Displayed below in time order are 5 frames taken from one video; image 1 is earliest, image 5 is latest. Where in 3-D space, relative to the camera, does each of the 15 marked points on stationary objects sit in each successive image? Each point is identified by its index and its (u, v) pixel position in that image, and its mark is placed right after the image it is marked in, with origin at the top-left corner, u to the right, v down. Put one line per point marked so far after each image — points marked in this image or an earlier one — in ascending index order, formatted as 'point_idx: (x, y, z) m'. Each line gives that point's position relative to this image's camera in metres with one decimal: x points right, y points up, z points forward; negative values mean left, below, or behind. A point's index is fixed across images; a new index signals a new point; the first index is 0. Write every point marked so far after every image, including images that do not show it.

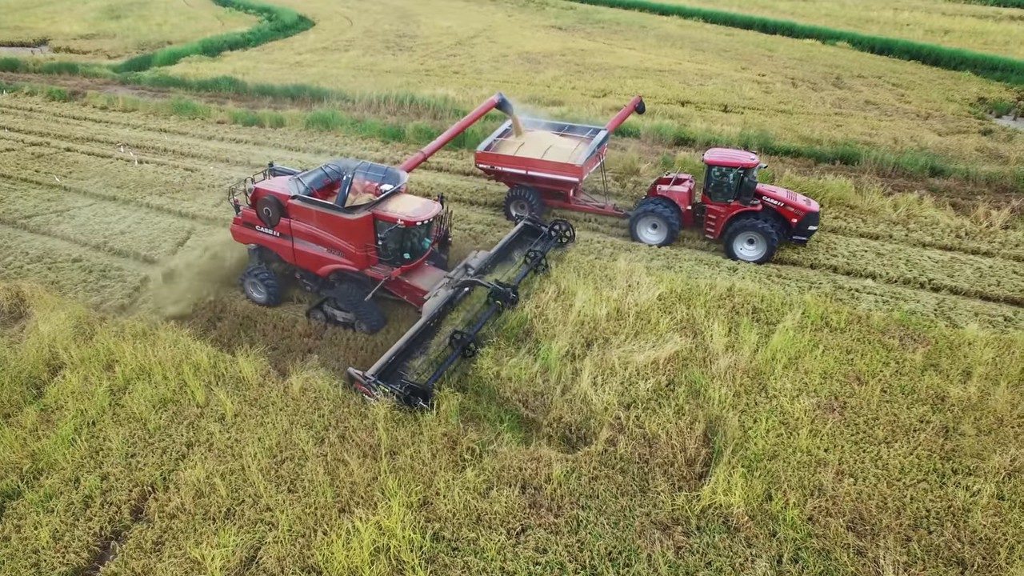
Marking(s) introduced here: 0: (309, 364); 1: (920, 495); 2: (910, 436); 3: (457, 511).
0: (-2.2, -0.9, +7.7) m
1: (+3.2, -1.6, +5.5) m
2: (+3.5, -1.3, +6.1) m
3: (-0.5, -1.7, +5.5) m
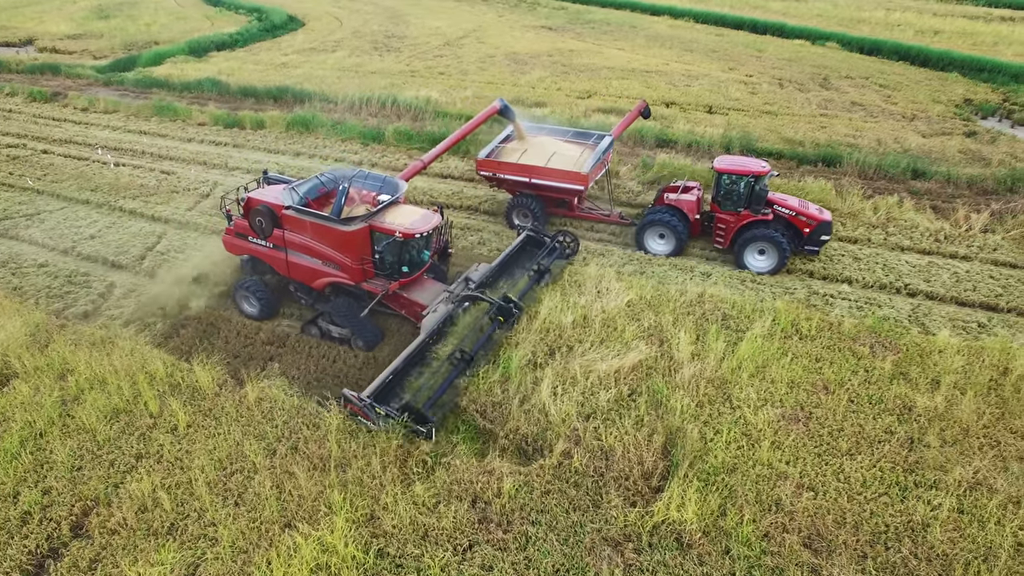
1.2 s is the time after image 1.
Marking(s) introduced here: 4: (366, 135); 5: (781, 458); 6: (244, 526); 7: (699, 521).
0: (-2.6, -0.9, +7.5) m
1: (+2.8, -1.7, +5.4) m
2: (+3.1, -1.4, +6.0) m
3: (-0.8, -1.8, +5.3) m
4: (-3.2, +3.3, +15.3) m
5: (+2.2, -1.4, +5.9) m
6: (-2.0, -1.8, +5.3) m
7: (+1.4, -1.7, +5.2) m
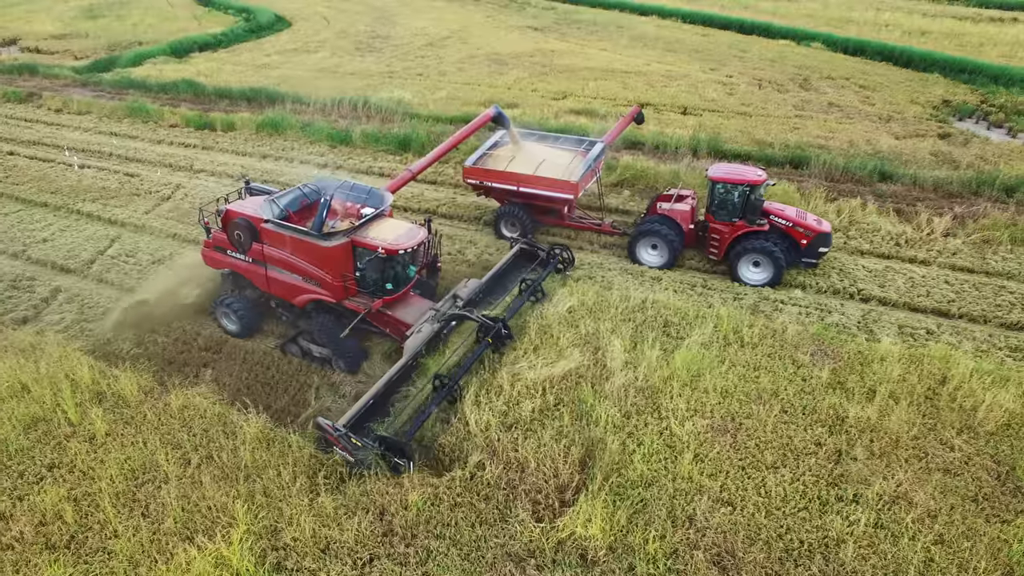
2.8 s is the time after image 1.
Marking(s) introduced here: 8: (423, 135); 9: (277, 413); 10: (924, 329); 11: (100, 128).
0: (-3.3, -1.0, +7.4) m
1: (+2.1, -1.8, +5.3) m
2: (+2.4, -1.4, +5.9) m
3: (-1.5, -1.9, +5.2) m
4: (-3.8, +3.2, +15.2) m
5: (+1.5, -1.5, +5.7) m
6: (-2.7, -1.9, +5.2) m
7: (+0.7, -1.8, +5.1) m
8: (-1.8, +3.1, +14.6) m
9: (-2.3, -1.3, +7.1) m
10: (+4.8, -0.5, +8.2) m
11: (-9.9, +3.8, +16.8) m
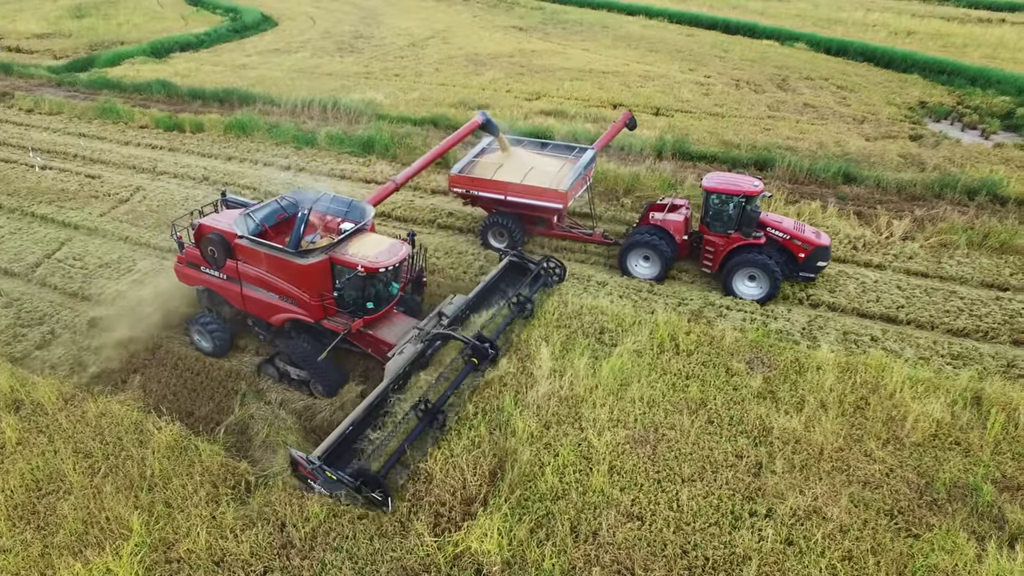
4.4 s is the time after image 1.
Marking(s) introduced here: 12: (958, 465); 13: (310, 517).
0: (-4.0, -1.1, +7.3) m
1: (+1.4, -1.8, +5.1) m
2: (+1.7, -1.5, +5.8) m
3: (-2.3, -1.9, +5.1) m
4: (-4.5, +3.2, +15.1) m
5: (+0.8, -1.6, +5.6) m
6: (-3.5, -1.9, +5.1) m
7: (-0.1, -1.9, +5.0) m
8: (-2.5, +3.1, +14.5) m
9: (-3.1, -1.3, +7.0) m
10: (+4.1, -0.5, +8.1) m
11: (-10.6, +3.8, +16.7) m
12: (+3.6, -1.4, +5.8) m
13: (-1.5, -1.7, +5.3) m
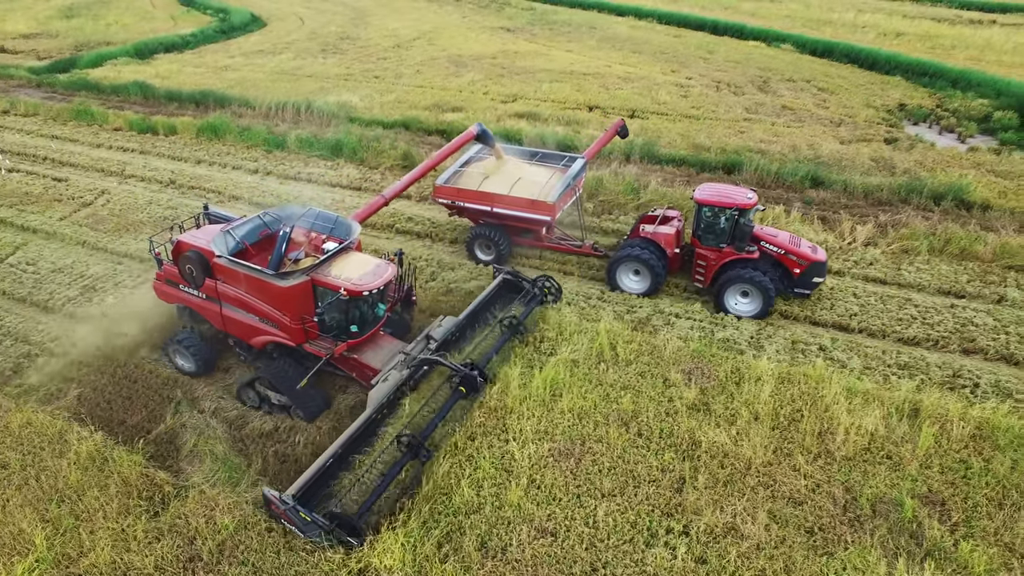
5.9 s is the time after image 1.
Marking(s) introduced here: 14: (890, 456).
0: (-4.7, -1.1, +7.2) m
1: (+0.7, -1.9, +5.0) m
2: (+1.0, -1.6, +5.6) m
3: (-2.9, -2.0, +5.0) m
4: (-5.1, +3.1, +15.0) m
5: (+0.2, -1.6, +5.5) m
6: (-4.1, -2.0, +5.0) m
7: (-0.7, -1.9, +4.9) m
8: (-3.1, +3.0, +14.4) m
9: (-3.7, -1.4, +6.9) m
10: (+3.4, -0.6, +7.9) m
11: (-11.2, +3.7, +16.7) m
12: (+3.0, -1.5, +5.6) m
13: (-2.2, -1.8, +5.2) m
14: (+3.2, -1.4, +5.9) m
